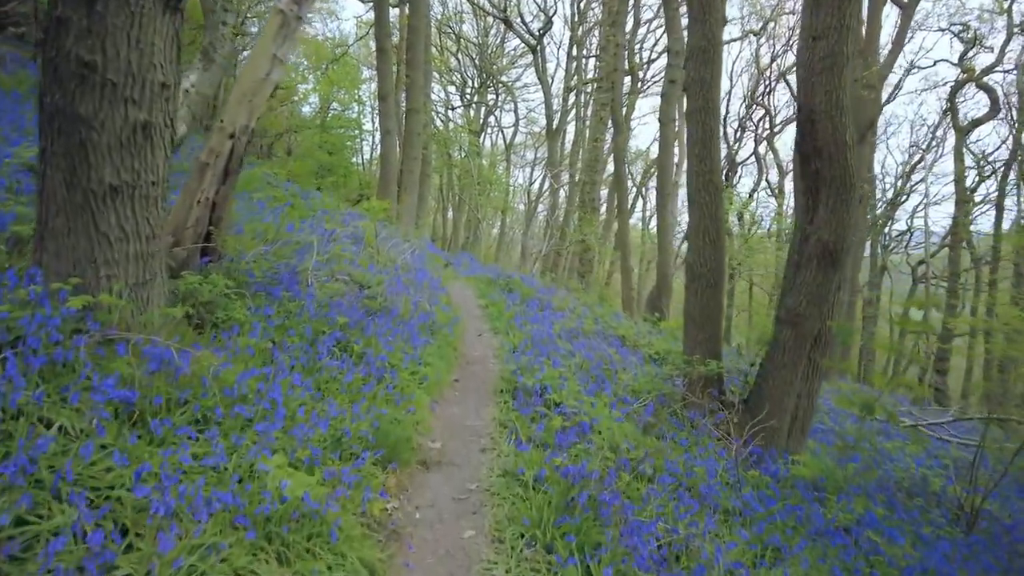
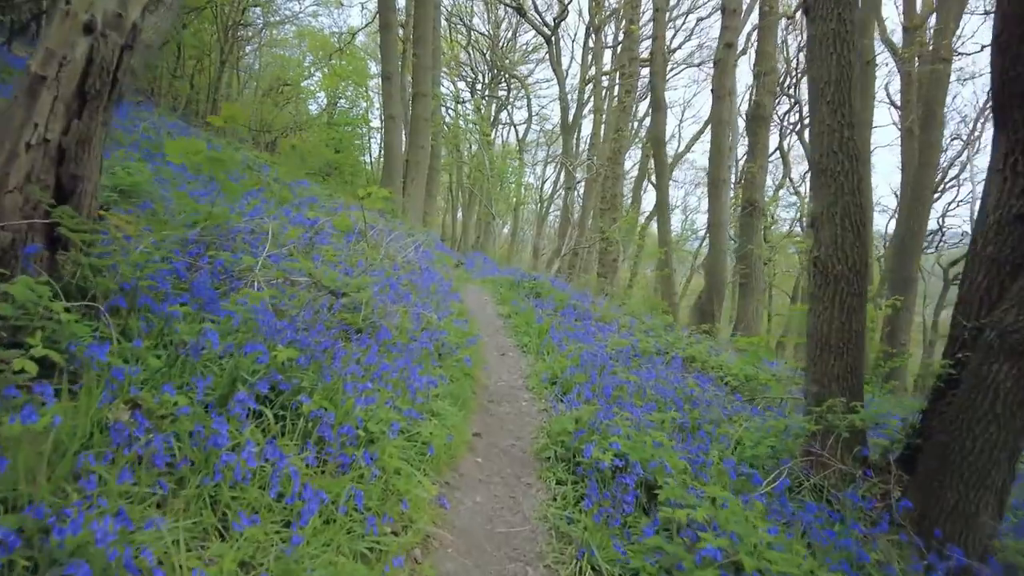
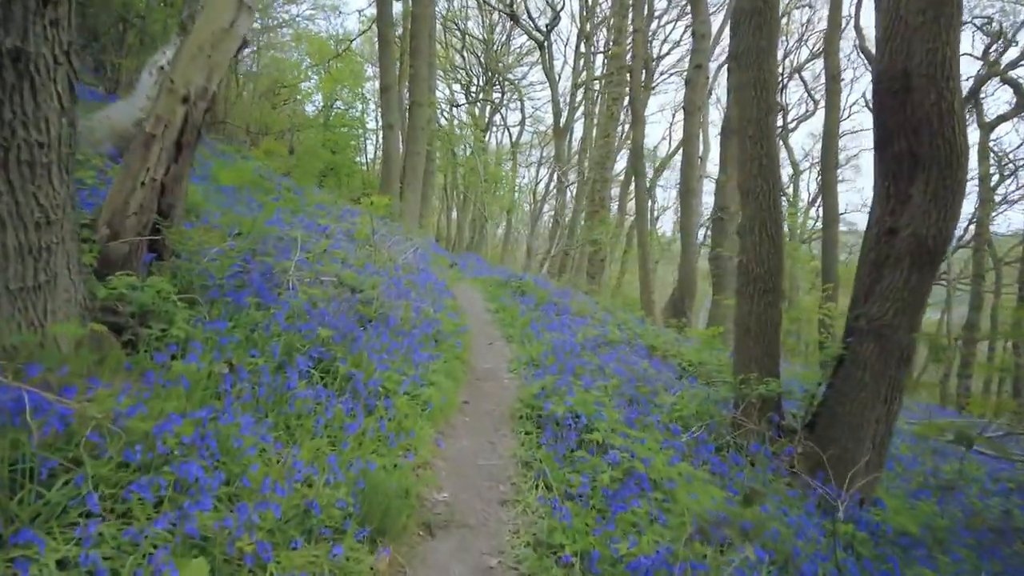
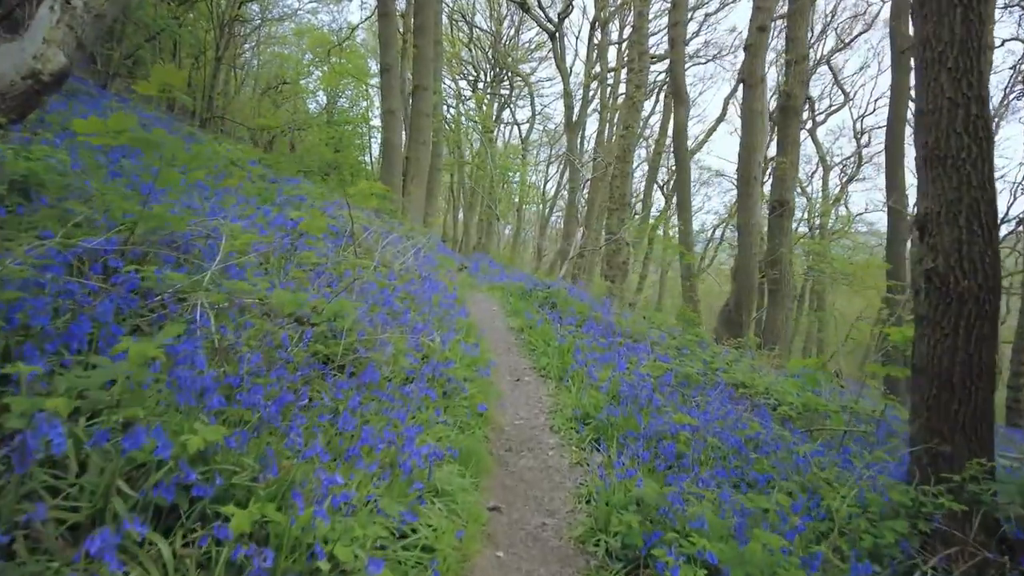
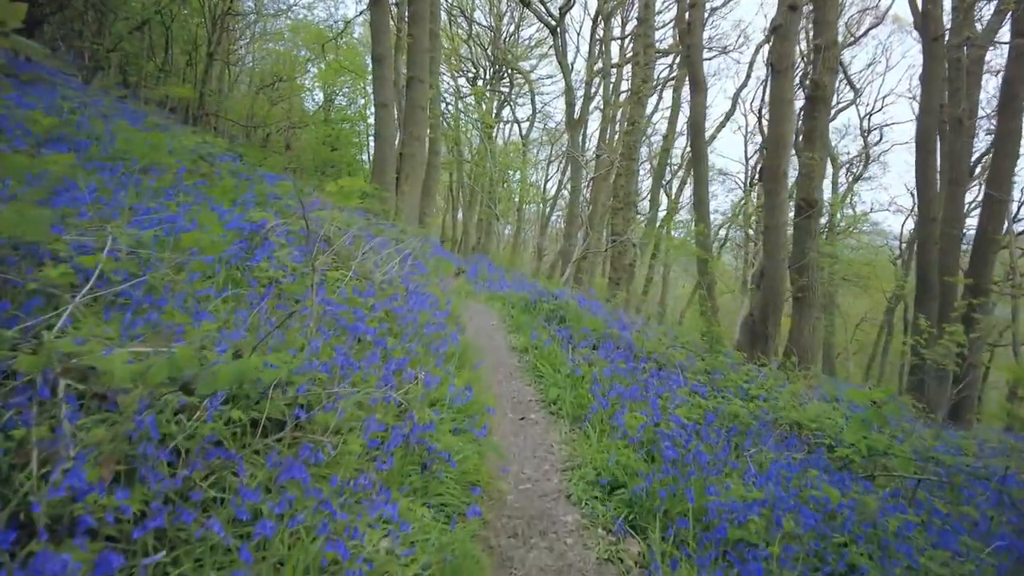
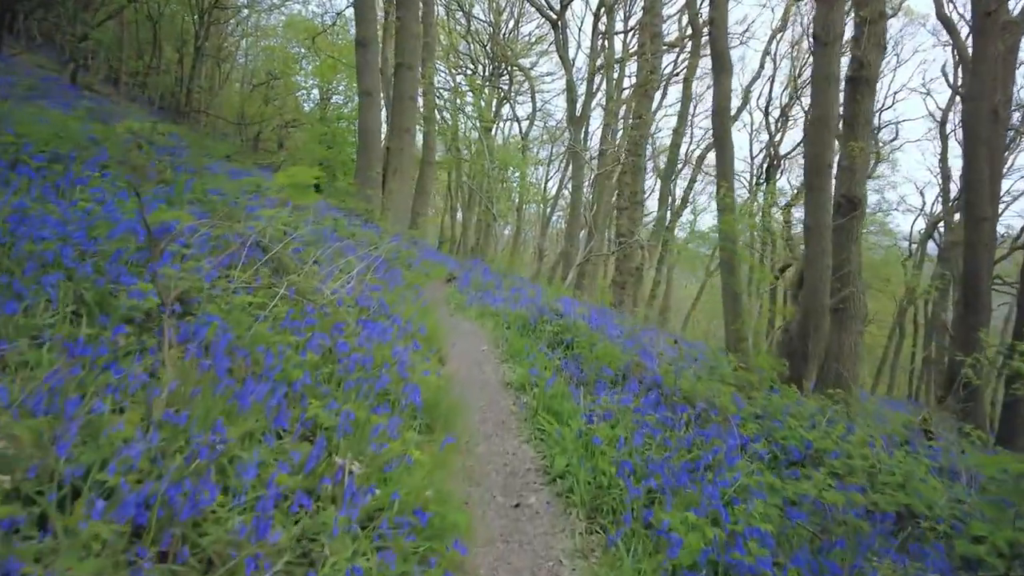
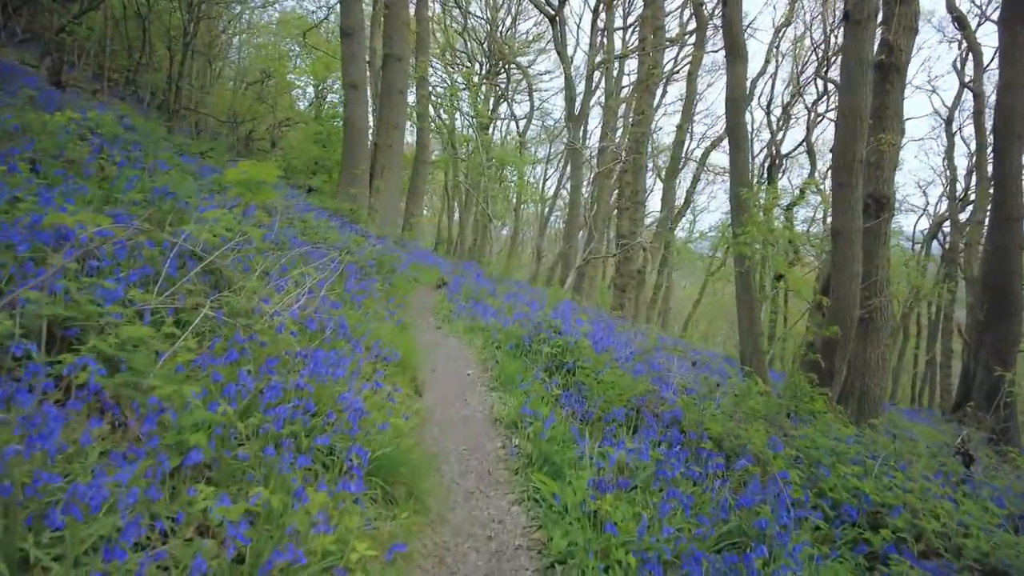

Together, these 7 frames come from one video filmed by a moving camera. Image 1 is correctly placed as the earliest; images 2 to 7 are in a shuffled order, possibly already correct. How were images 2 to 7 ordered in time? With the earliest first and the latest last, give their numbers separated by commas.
3, 2, 4, 5, 6, 7
